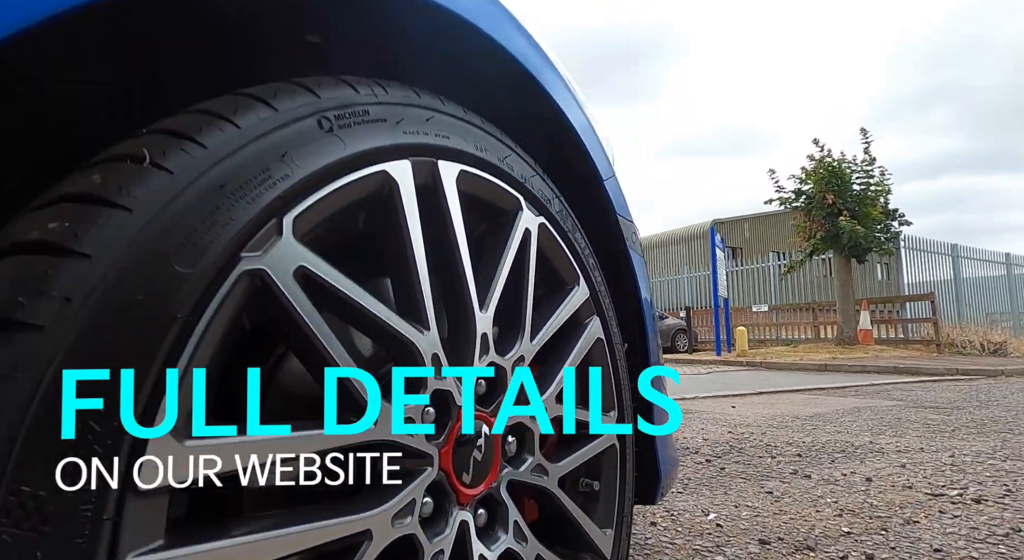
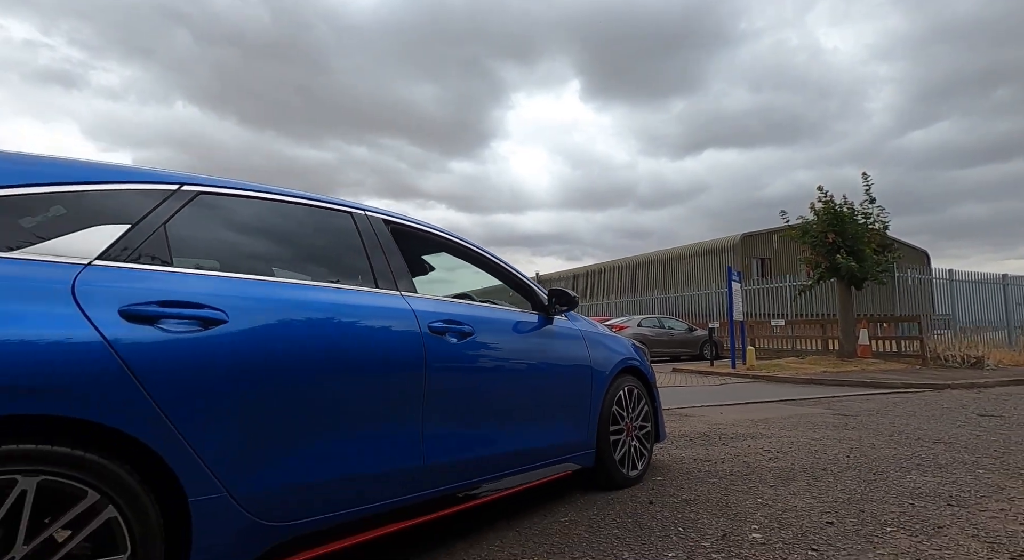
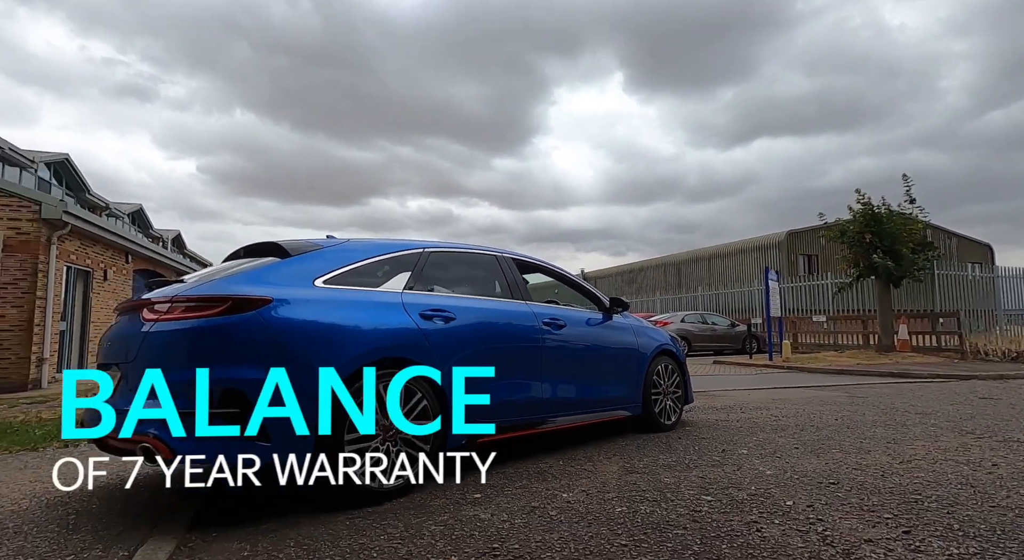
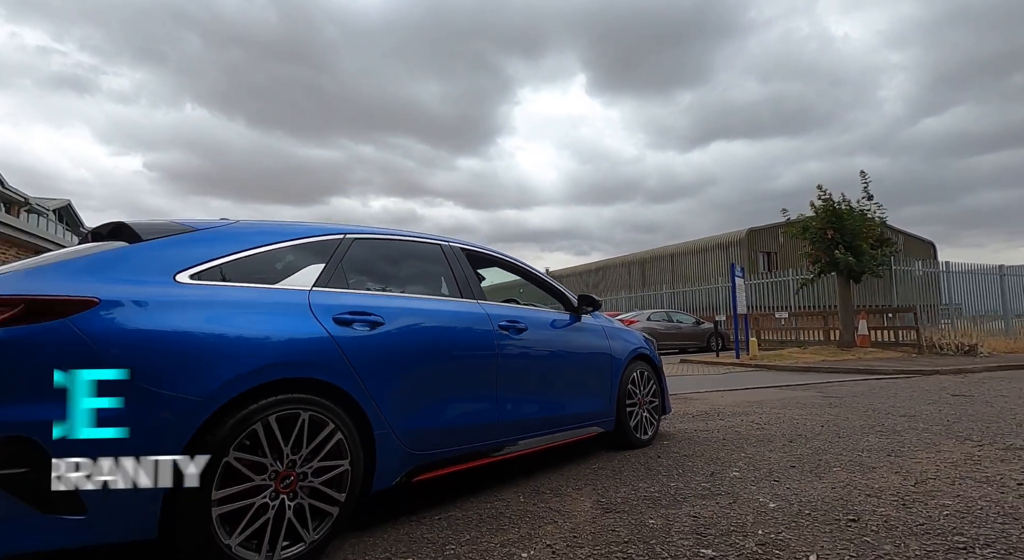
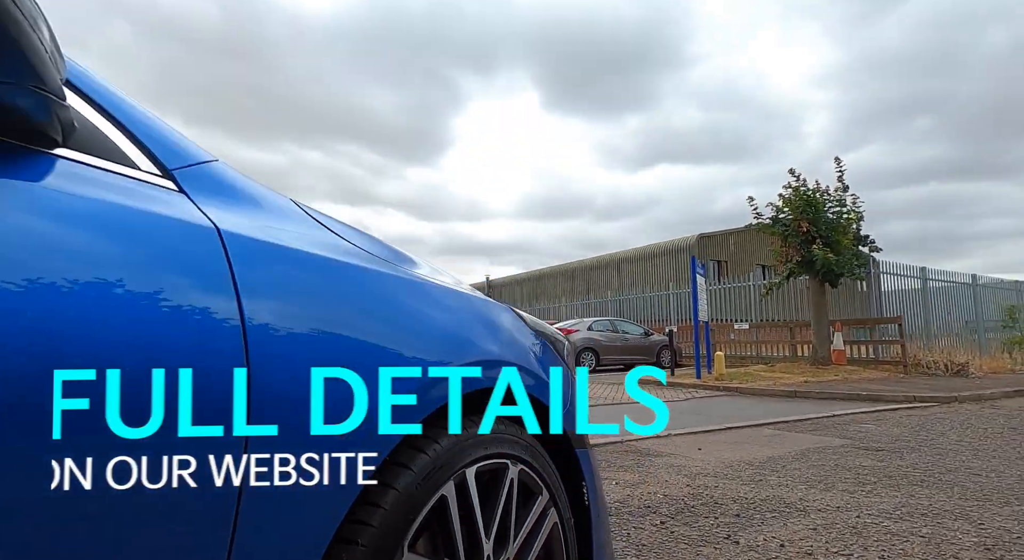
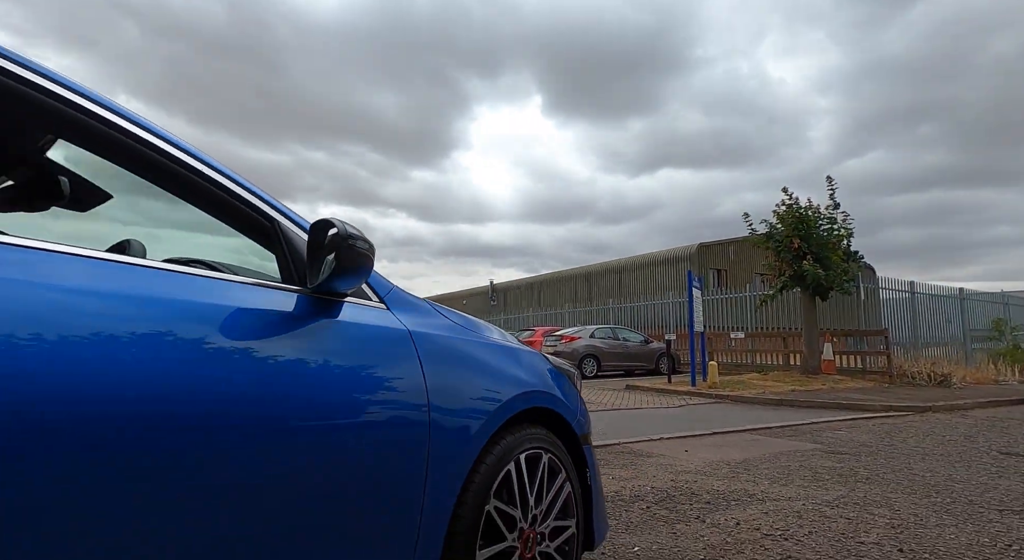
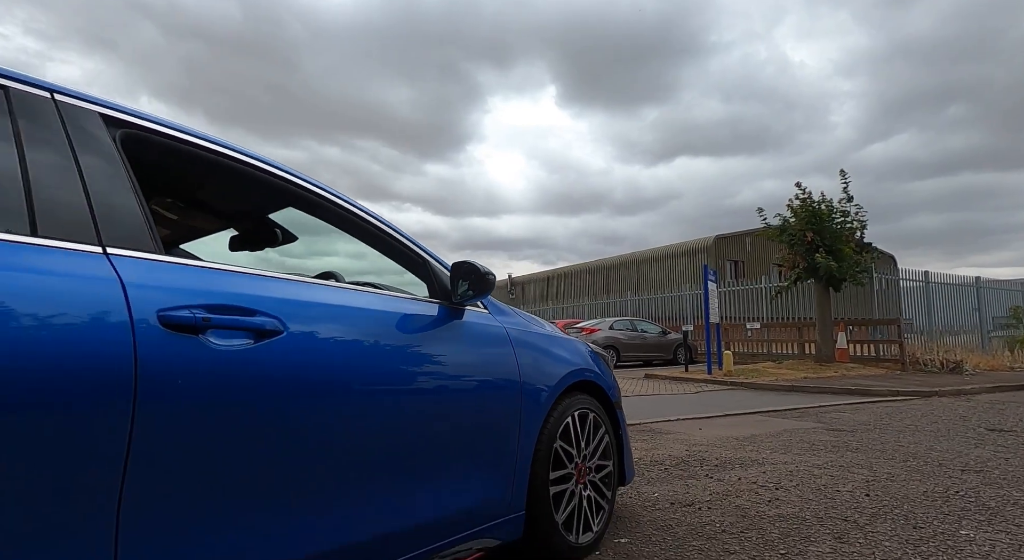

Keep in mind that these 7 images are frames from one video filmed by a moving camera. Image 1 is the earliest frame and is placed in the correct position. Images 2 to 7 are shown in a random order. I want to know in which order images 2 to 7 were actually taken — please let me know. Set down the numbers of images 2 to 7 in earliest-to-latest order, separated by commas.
5, 6, 7, 2, 4, 3
